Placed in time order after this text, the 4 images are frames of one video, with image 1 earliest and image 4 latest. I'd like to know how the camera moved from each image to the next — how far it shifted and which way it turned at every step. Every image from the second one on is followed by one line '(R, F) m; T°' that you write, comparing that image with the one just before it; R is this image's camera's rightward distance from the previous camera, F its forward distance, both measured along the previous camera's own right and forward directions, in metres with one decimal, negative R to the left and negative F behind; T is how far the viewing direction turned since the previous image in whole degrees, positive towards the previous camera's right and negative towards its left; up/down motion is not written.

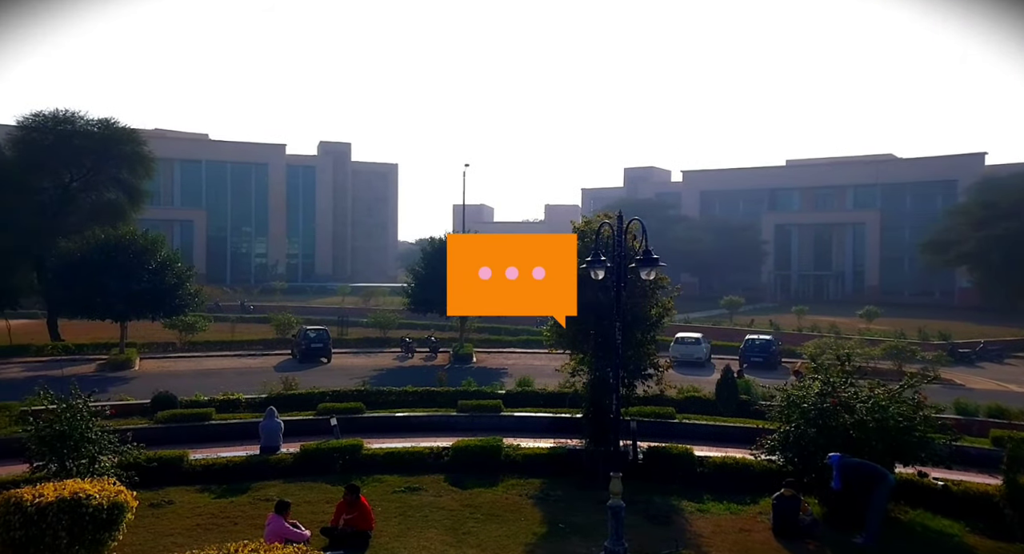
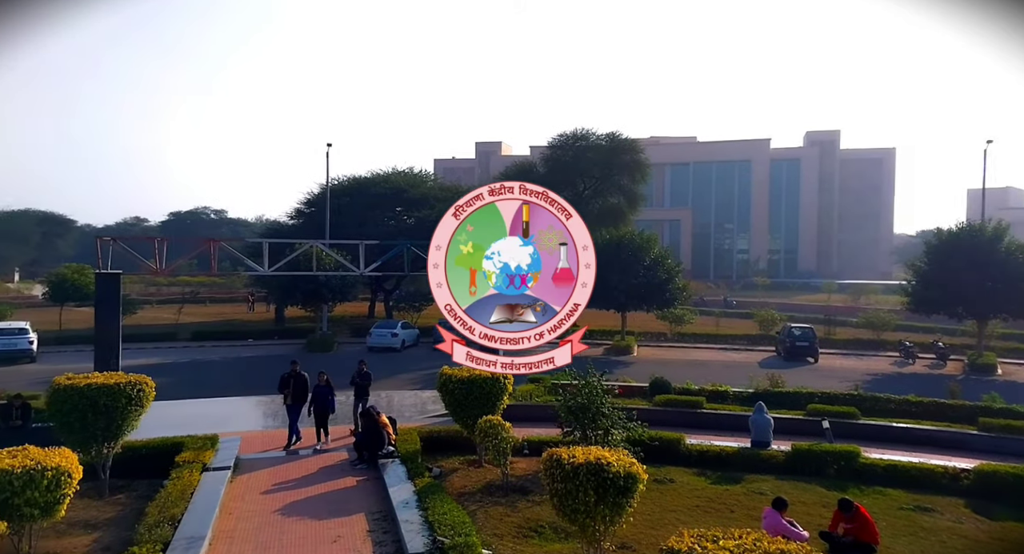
(-0.8, +0.2) m; -28°
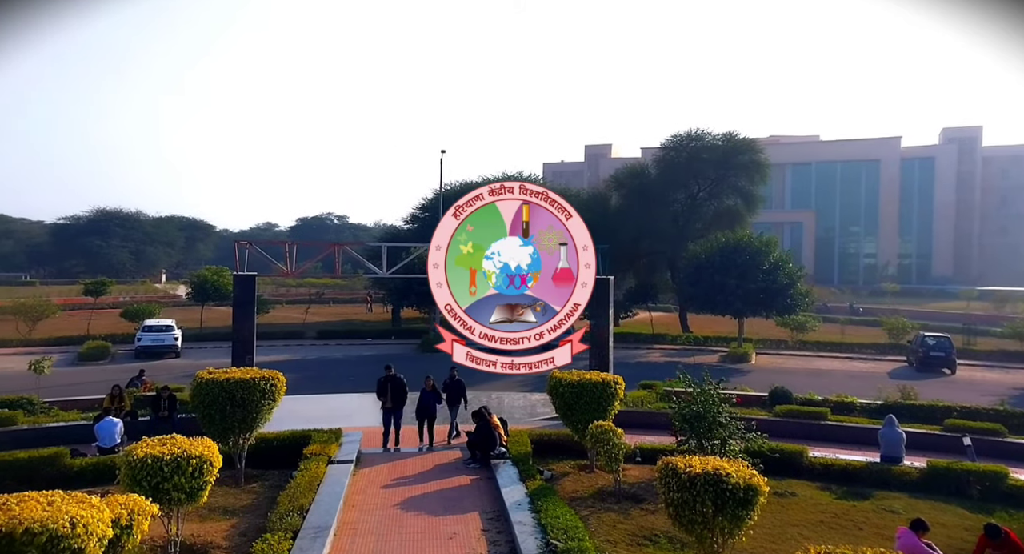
(-0.1, +0.4) m; -7°
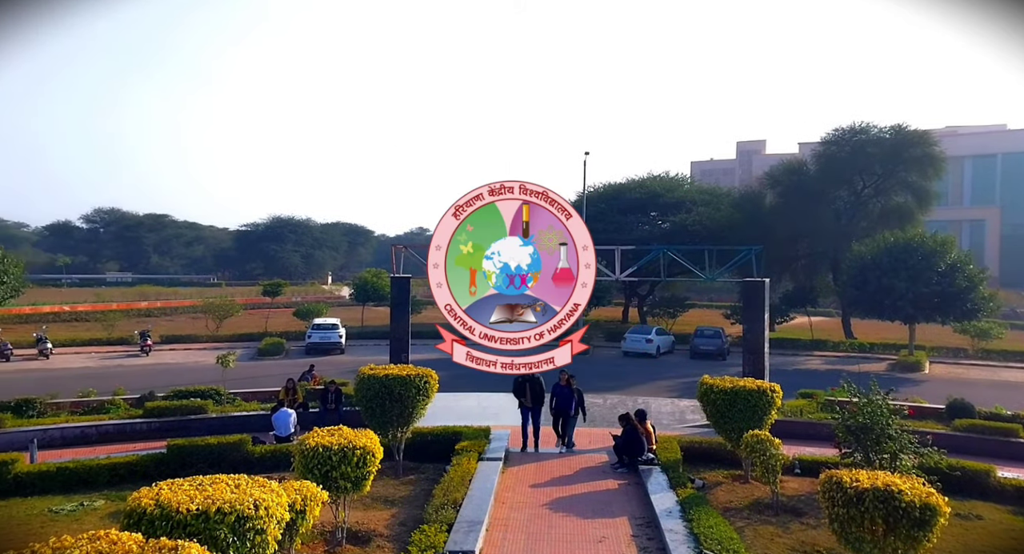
(-0.2, +0.6) m; -9°
